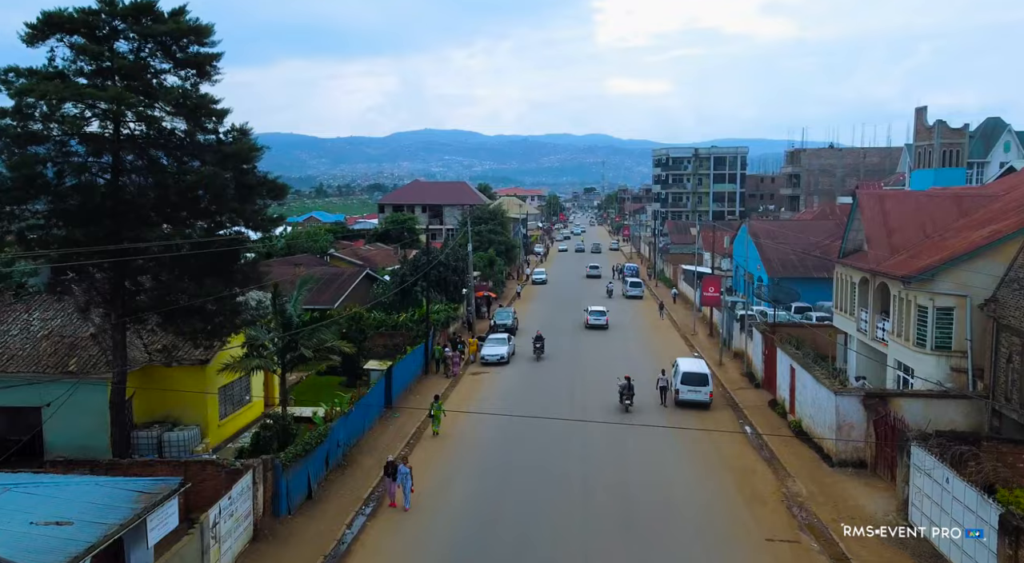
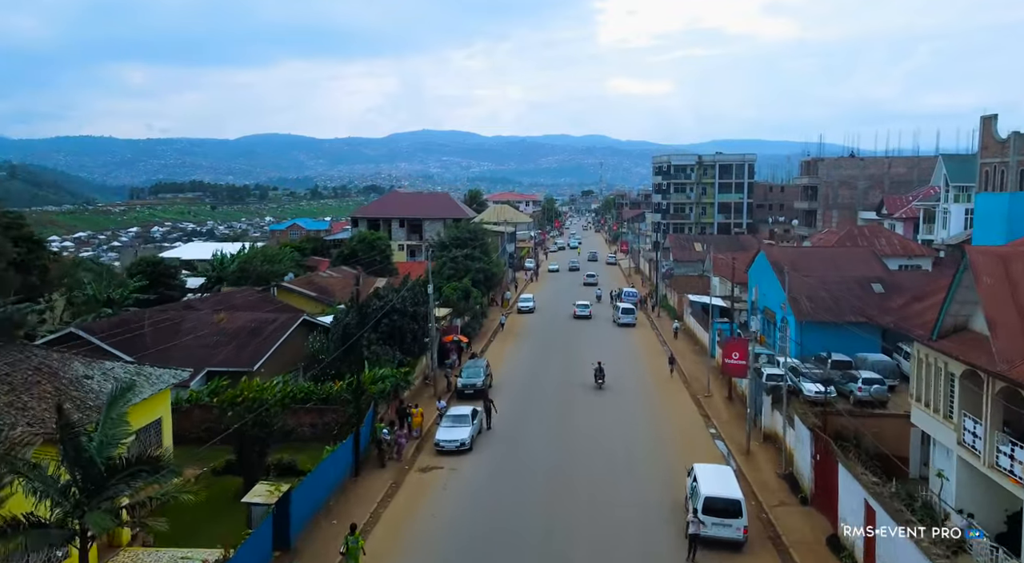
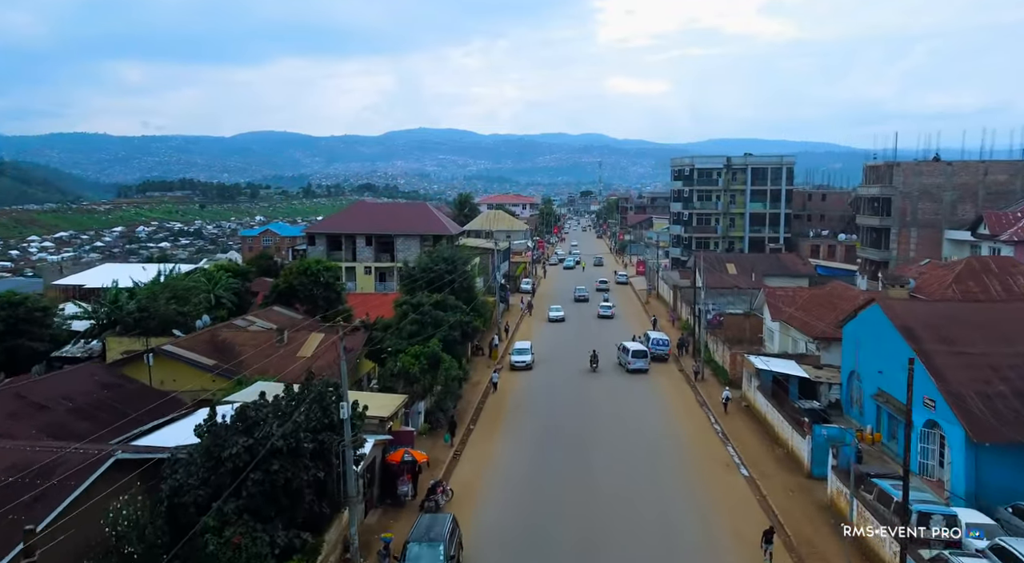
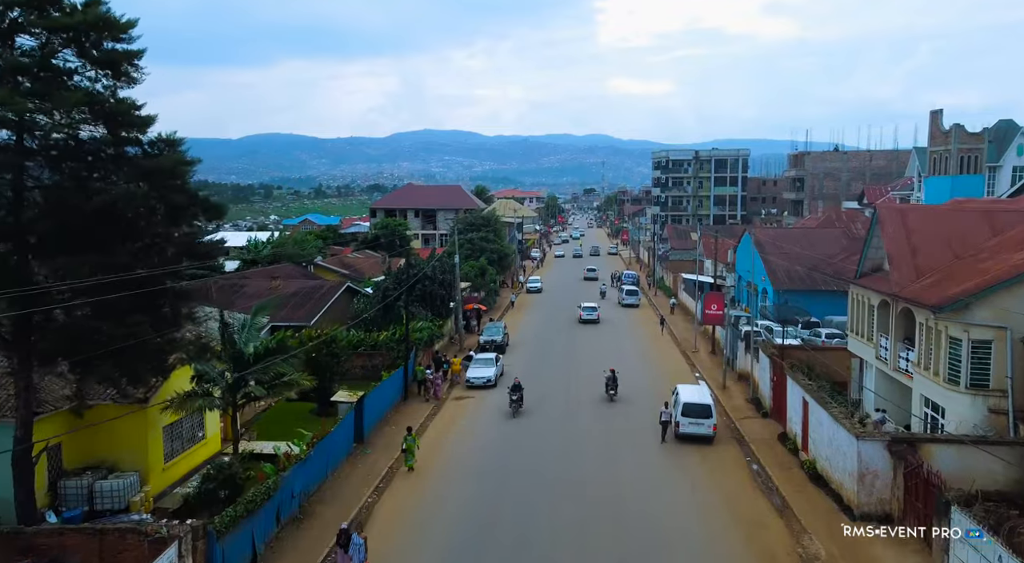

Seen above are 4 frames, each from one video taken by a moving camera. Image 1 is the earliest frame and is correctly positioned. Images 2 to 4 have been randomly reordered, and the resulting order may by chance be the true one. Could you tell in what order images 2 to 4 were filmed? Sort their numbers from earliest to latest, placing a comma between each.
4, 2, 3
